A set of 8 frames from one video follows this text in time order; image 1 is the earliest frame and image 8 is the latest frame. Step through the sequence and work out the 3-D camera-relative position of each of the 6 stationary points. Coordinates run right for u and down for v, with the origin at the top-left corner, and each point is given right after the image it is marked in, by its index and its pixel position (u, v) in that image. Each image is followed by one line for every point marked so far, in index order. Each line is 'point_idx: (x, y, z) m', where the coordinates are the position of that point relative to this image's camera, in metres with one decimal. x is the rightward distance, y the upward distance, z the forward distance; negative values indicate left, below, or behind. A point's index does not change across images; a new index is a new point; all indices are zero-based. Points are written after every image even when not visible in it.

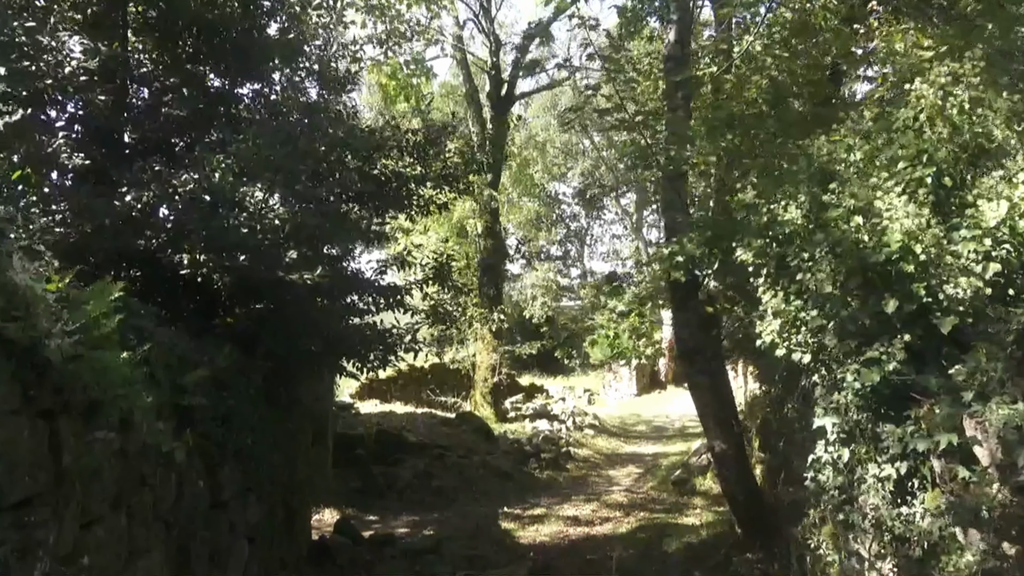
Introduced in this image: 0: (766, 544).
0: (+2.7, -2.7, +9.5) m
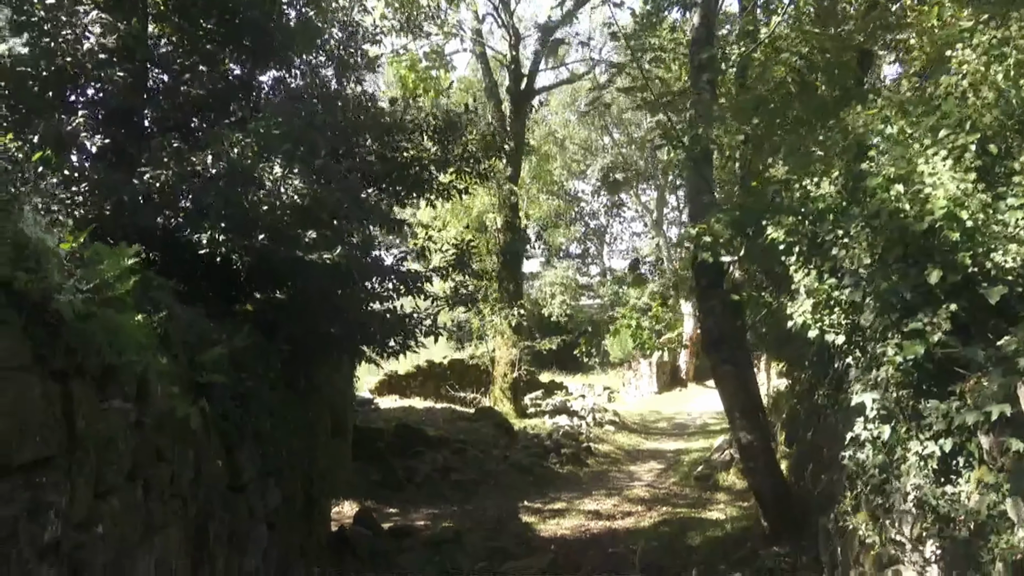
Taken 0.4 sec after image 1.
0: (+2.9, -2.6, +9.3) m
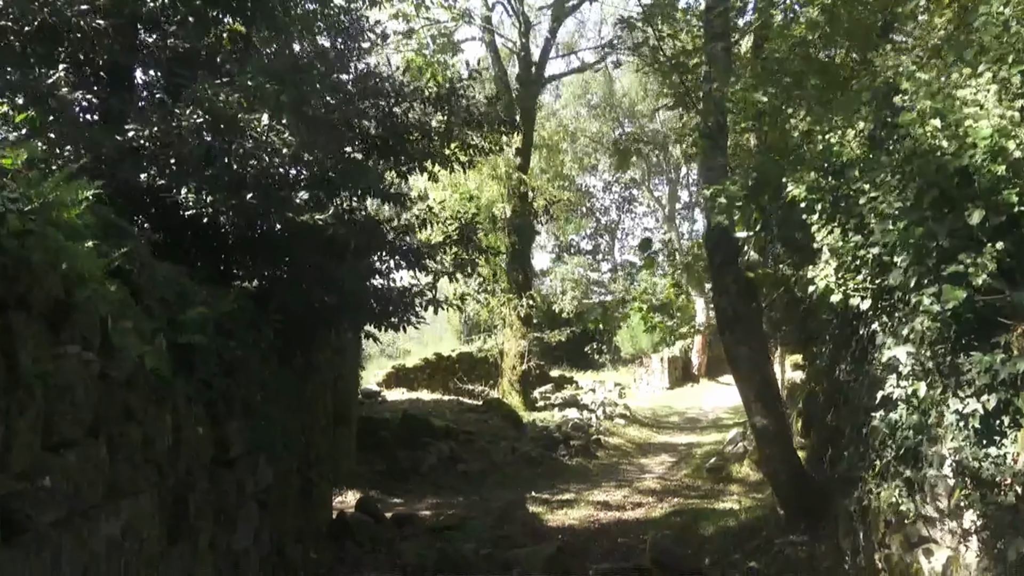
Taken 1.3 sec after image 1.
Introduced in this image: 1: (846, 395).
0: (+3.0, -2.3, +8.9) m
1: (+2.4, -0.8, +6.5) m
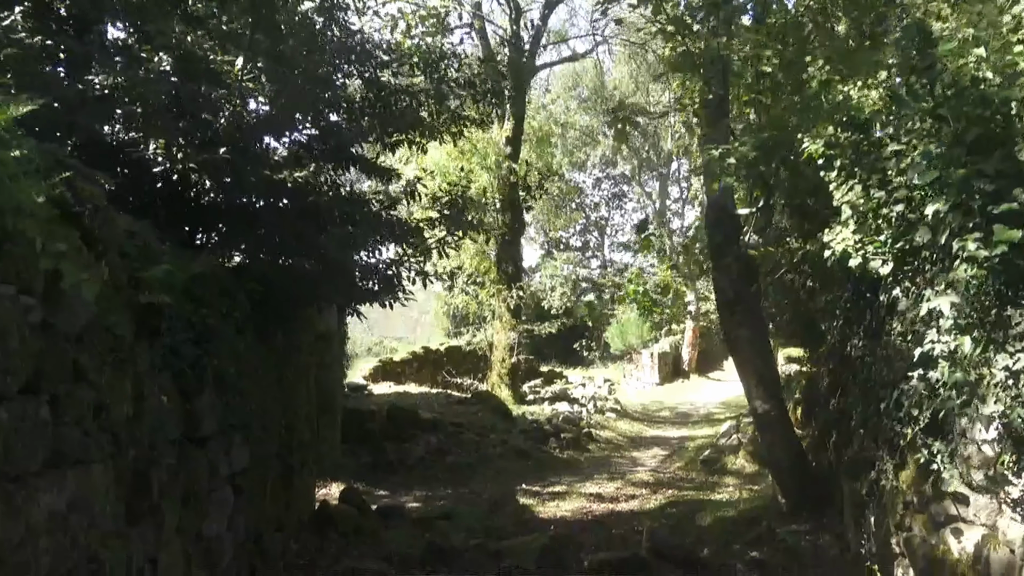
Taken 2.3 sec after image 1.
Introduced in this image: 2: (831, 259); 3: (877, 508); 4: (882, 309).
0: (+2.9, -2.2, +8.6) m
1: (+2.4, -0.6, +6.2) m
2: (+2.0, +0.2, +5.7) m
3: (+2.4, -1.5, +5.9) m
4: (+2.2, -0.1, +5.4) m
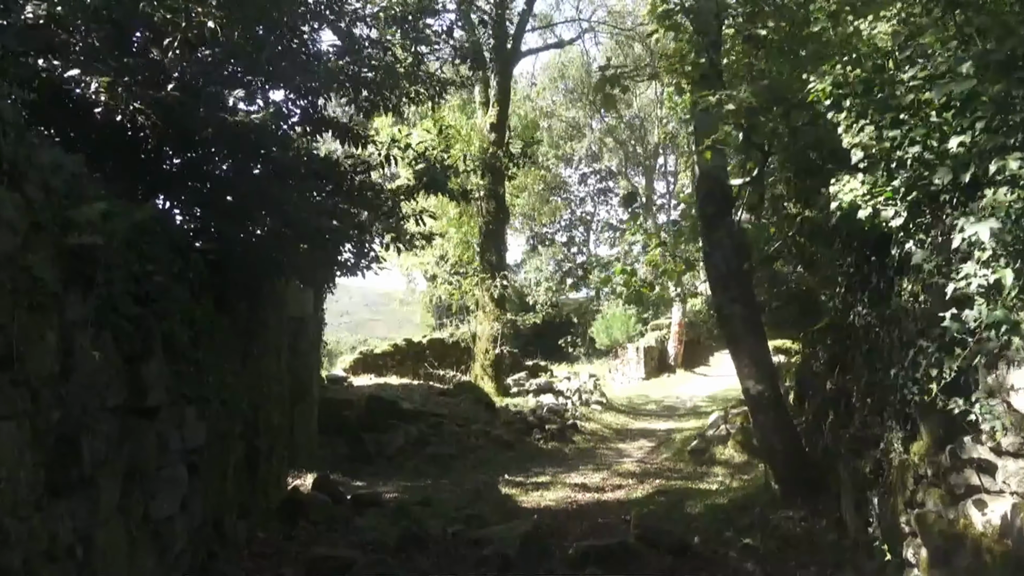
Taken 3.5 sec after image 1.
0: (+2.7, -1.9, +8.2) m
1: (+2.3, -0.3, +5.8) m
2: (+1.9, +0.4, +5.2) m
3: (+2.3, -1.2, +5.5) m
4: (+2.1, +0.1, +4.9) m
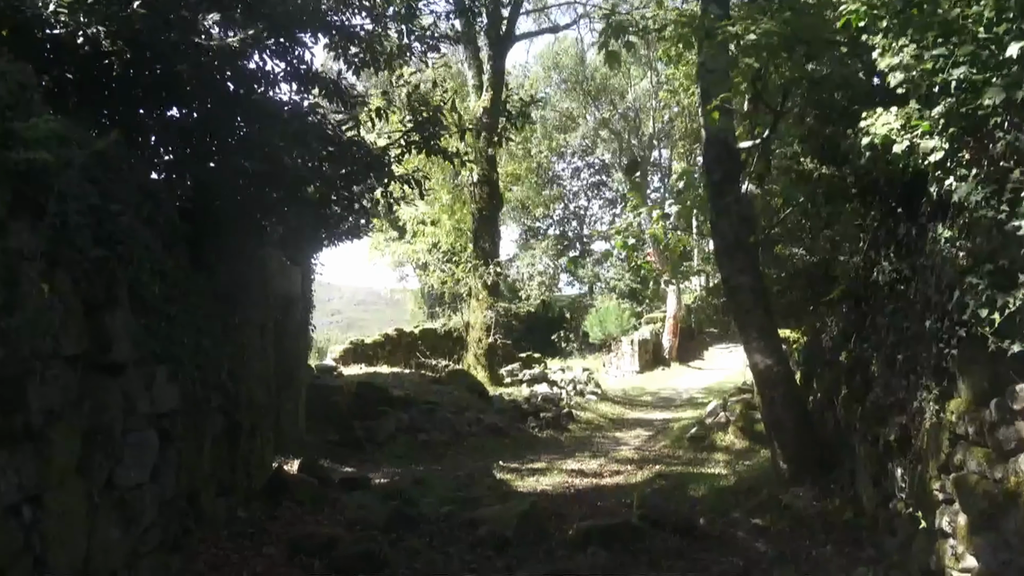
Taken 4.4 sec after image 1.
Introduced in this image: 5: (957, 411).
0: (+2.7, -1.6, +7.8) m
1: (+2.2, -0.1, +5.4) m
2: (+1.9, +0.7, +4.8) m
3: (+2.3, -1.0, +5.1) m
4: (+2.1, +0.4, +4.6) m
5: (+2.1, -0.6, +4.2) m
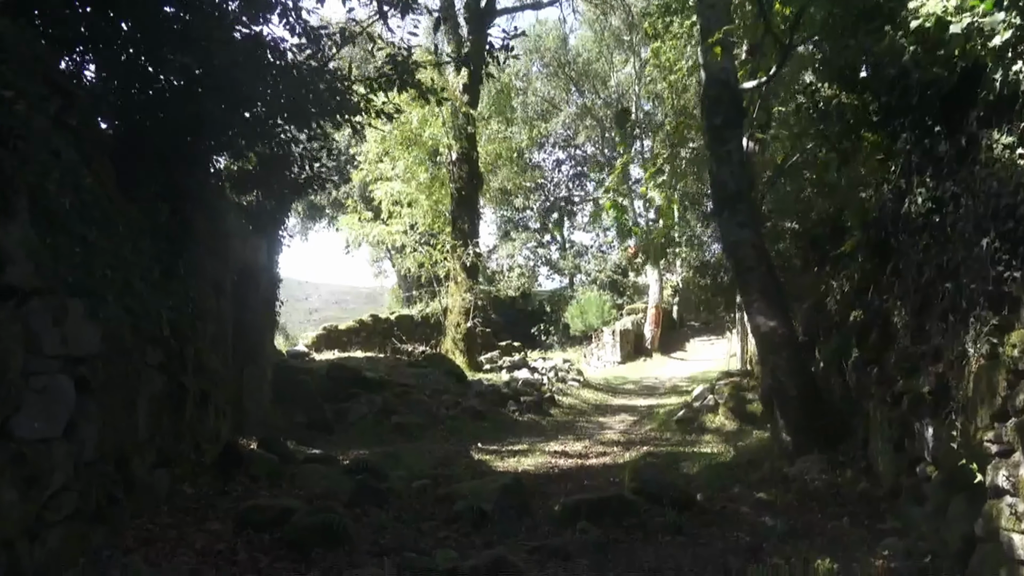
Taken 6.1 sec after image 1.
0: (+2.5, -1.3, +7.1) m
1: (+2.1, +0.3, +4.7) m
2: (+1.8, +1.1, +4.2) m
3: (+2.2, -0.6, +4.5) m
4: (+2.0, +0.7, +3.9) m
5: (+2.0, -0.2, +3.6) m
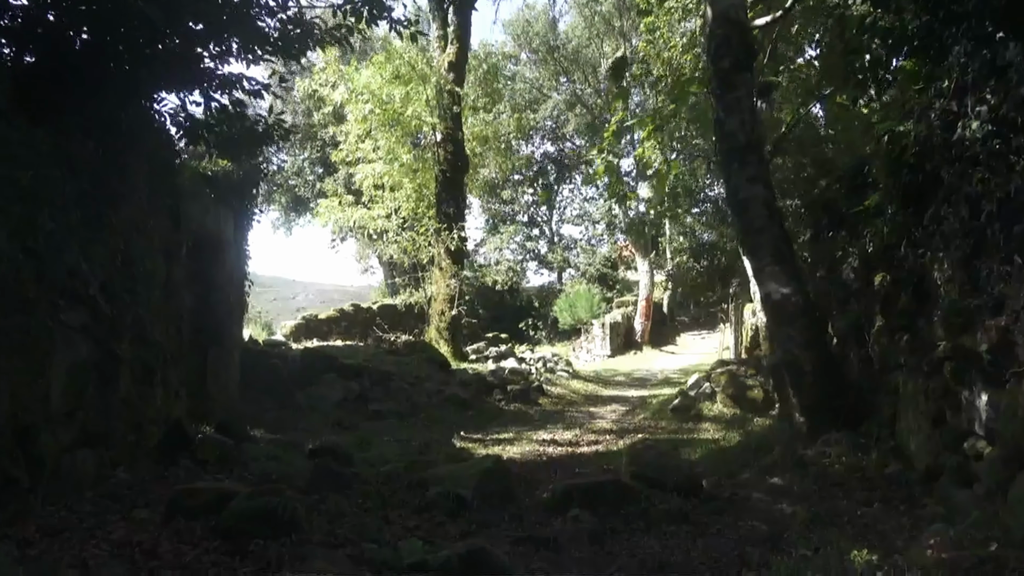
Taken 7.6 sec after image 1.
0: (+2.4, -1.0, +6.4) m
1: (+2.1, +0.6, +3.9) m
2: (+1.7, +1.3, +3.4) m
3: (+2.1, -0.3, +3.7) m
4: (+1.9, +1.0, +3.1) m
5: (+1.9, +0.1, +2.8) m
